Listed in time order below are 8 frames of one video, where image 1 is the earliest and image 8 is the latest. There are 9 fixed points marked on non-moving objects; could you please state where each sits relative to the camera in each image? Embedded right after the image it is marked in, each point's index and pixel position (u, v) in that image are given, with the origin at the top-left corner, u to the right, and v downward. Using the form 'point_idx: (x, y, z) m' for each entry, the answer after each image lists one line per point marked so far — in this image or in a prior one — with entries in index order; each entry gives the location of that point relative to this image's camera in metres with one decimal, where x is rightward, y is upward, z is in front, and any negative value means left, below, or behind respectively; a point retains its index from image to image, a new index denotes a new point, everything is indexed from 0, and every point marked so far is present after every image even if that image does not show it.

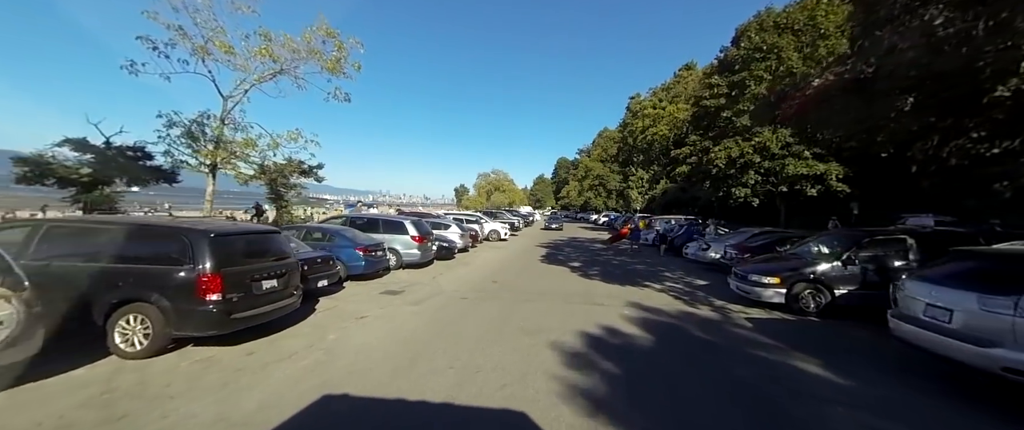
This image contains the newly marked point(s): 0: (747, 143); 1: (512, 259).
0: (+14.2, +4.3, +18.4) m
1: (-0.1, -2.1, +14.1) m
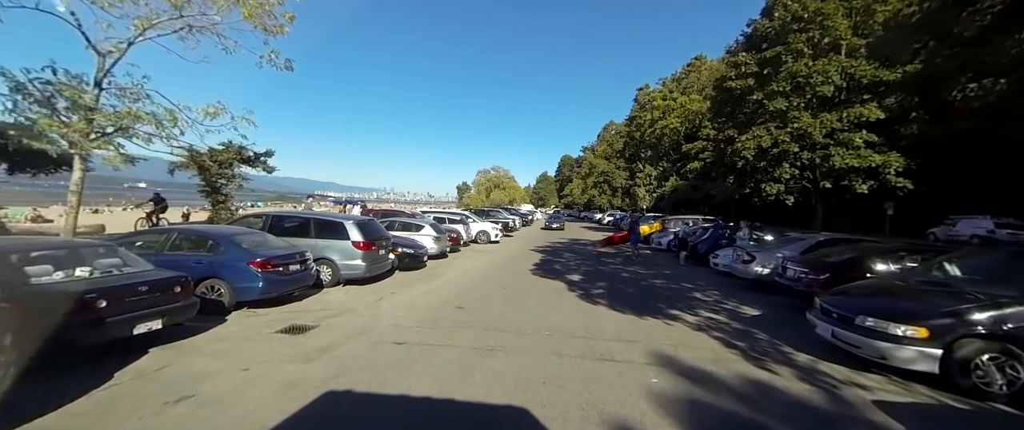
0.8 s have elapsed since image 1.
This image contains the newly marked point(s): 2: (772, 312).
0: (+13.8, +4.3, +15.6) m
1: (-0.6, -2.1, +11.5) m
2: (+5.4, -2.0, +6.4) m
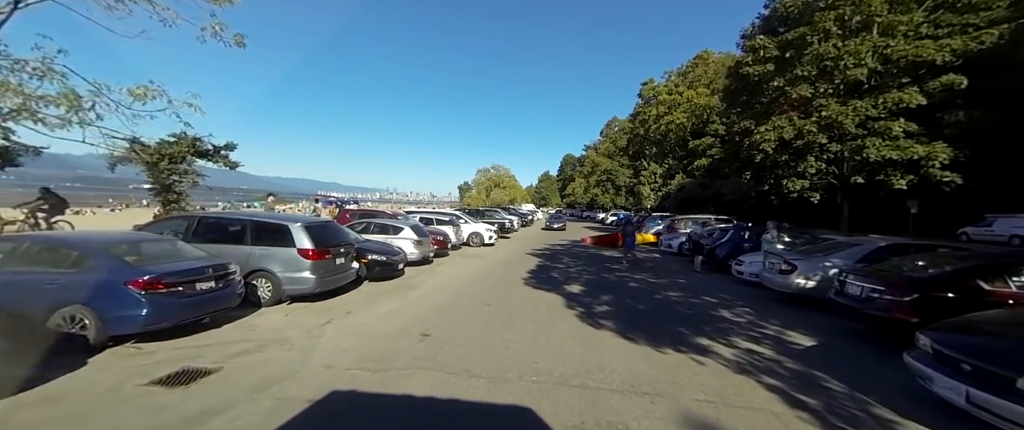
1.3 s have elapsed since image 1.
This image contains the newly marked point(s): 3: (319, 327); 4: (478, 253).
0: (+13.5, +4.4, +14.0) m
1: (-0.9, -2.1, +10.0) m
2: (+5.1, -2.0, +4.9) m
3: (-3.3, -1.9, +5.3) m
4: (-1.6, -1.9, +14.5) m
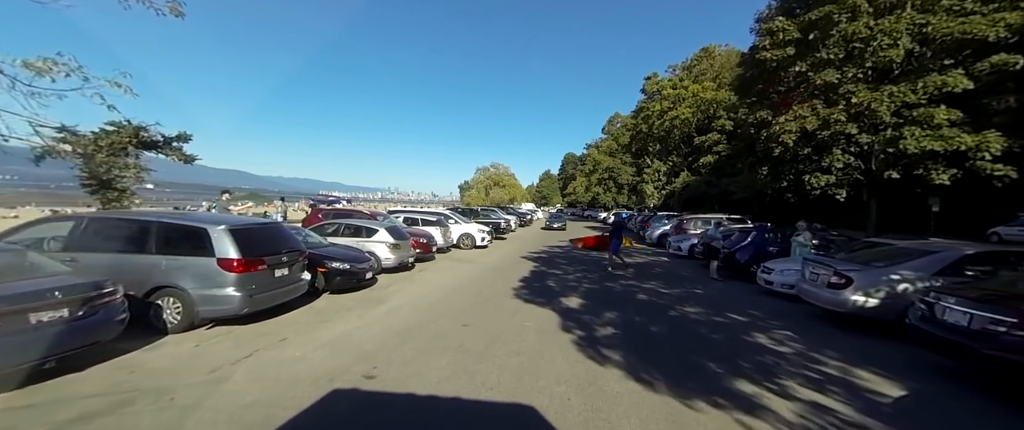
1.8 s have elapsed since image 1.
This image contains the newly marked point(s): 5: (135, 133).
0: (+13.2, +4.4, +12.6) m
1: (-1.2, -2.1, +8.7) m
2: (+4.8, -2.0, +3.5) m
3: (-3.6, -1.9, +4.0) m
4: (-1.9, -1.9, +13.2) m
5: (-10.9, +2.4, +8.9) m
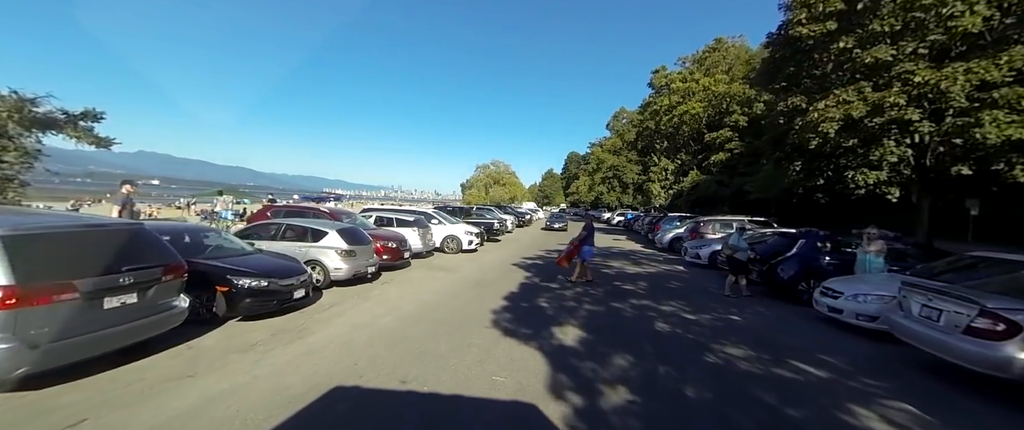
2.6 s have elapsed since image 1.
0: (+12.9, +4.3, +10.5) m
1: (-1.6, -2.1, +6.8) m
2: (+4.3, -2.1, +1.6) m
3: (-4.1, -1.9, +2.1) m
4: (-2.3, -1.9, +11.2) m
5: (-11.3, +2.5, +7.0) m
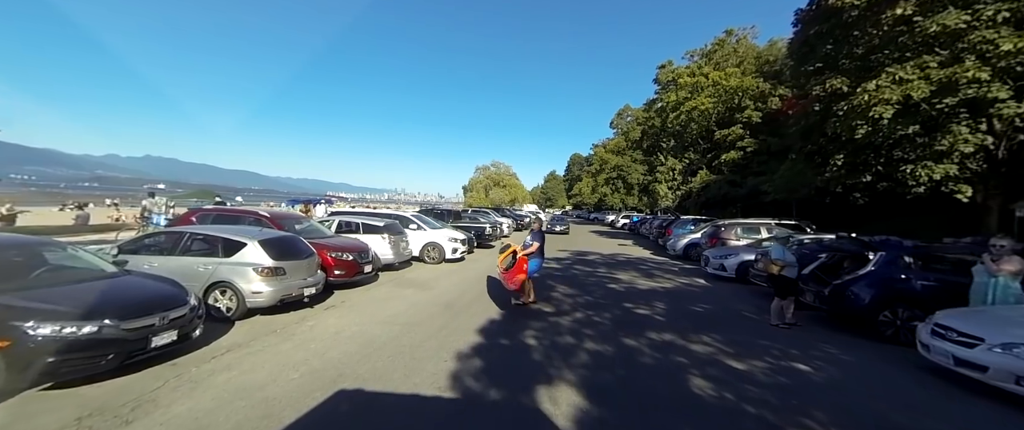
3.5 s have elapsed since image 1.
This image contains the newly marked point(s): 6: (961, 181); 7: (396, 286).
0: (+12.5, +4.2, +8.6) m
1: (-2.1, -2.2, +4.9) m
2: (+3.8, -2.1, -0.4) m
3: (-4.6, -2.0, +0.2) m
4: (-2.7, -2.0, +9.4) m
5: (-11.7, +2.4, +5.3) m
6: (+13.7, +1.0, +9.3) m
7: (-3.3, -2.0, +8.8) m
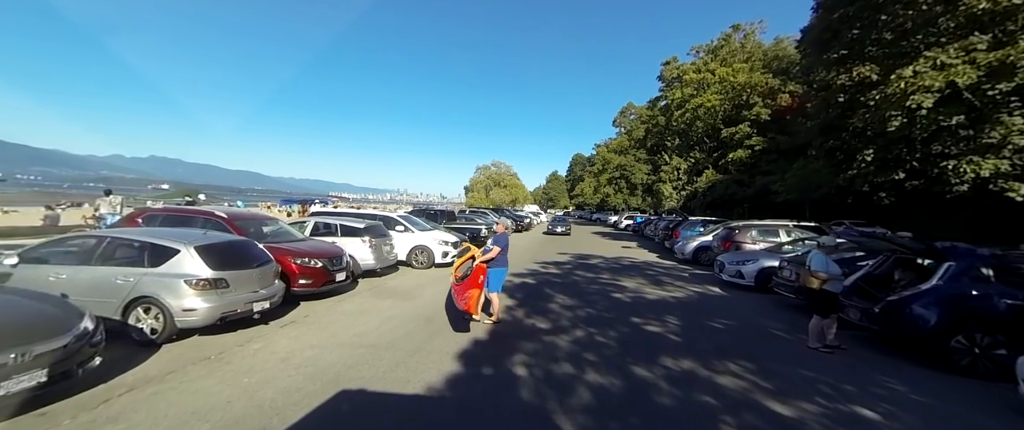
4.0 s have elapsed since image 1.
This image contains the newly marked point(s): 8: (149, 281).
0: (+12.3, +4.1, +7.5) m
1: (-2.3, -2.2, +3.9) m
2: (+3.6, -2.2, -1.4) m
3: (-4.8, -2.0, -0.7) m
4: (-2.9, -2.1, +8.4) m
5: (-11.9, +2.3, +4.4) m
6: (+13.5, +1.0, +8.3) m
7: (-3.5, -2.0, +7.8) m
8: (-5.4, -1.0, +4.5) m
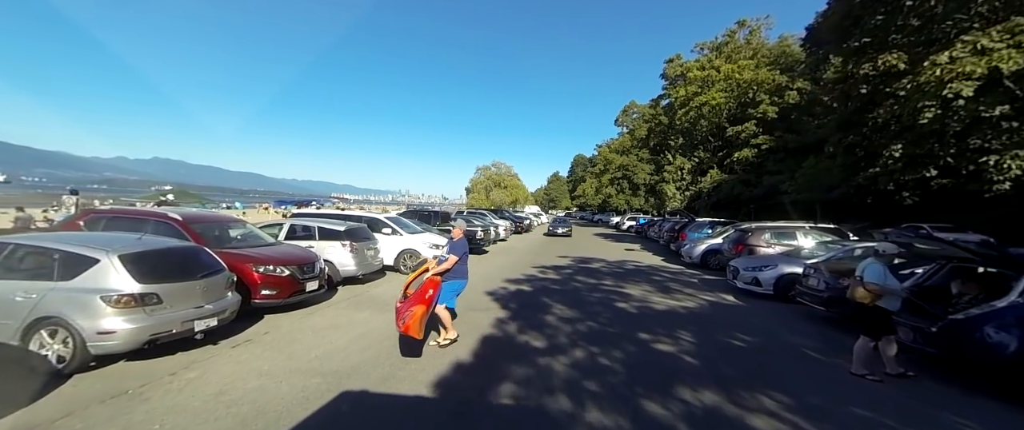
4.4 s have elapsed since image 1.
0: (+12.1, +4.1, +6.7) m
1: (-2.5, -2.2, +3.1) m
2: (+3.4, -2.2, -2.2) m
3: (-5.0, -2.0, -1.5) m
4: (-3.0, -2.1, +7.6) m
5: (-12.1, +2.3, +3.7) m
6: (+13.4, +0.9, +7.4) m
7: (-3.7, -2.1, +7.0) m
8: (-5.5, -1.0, +3.8) m
